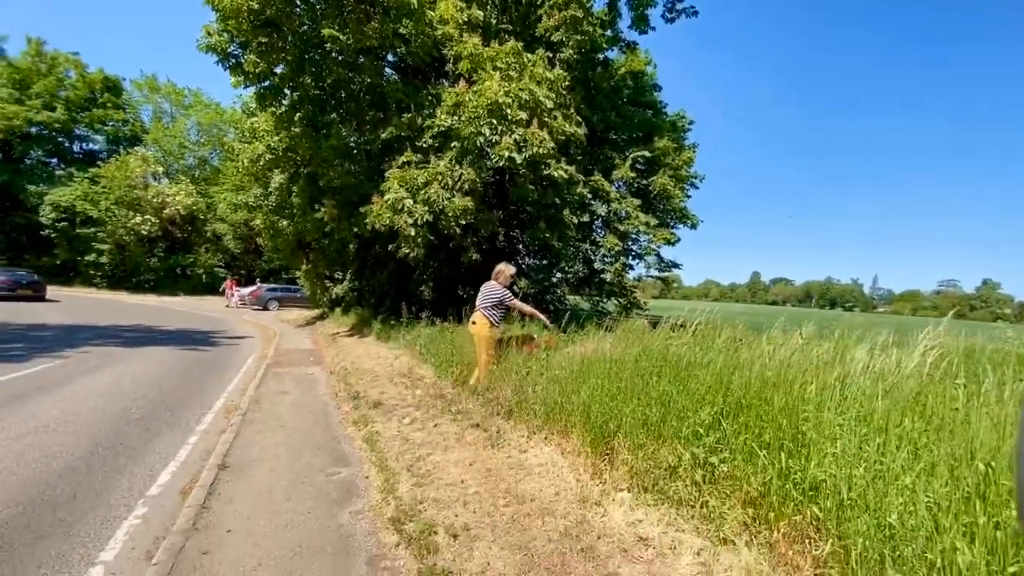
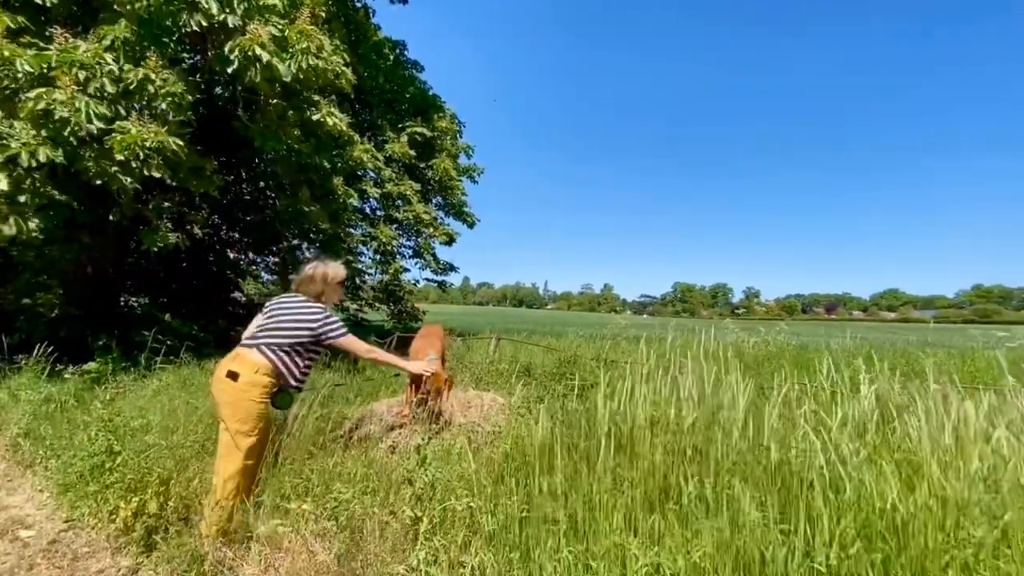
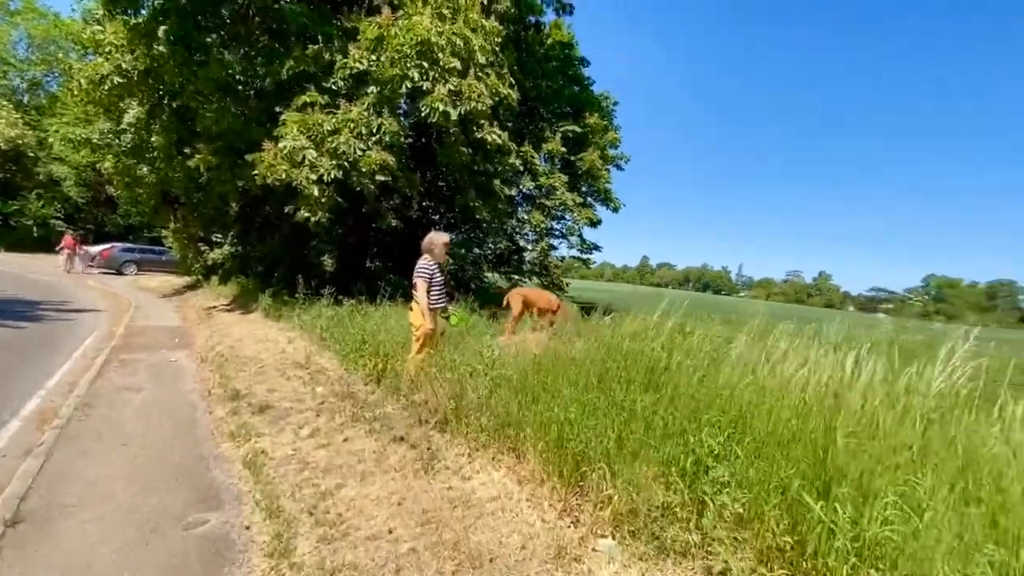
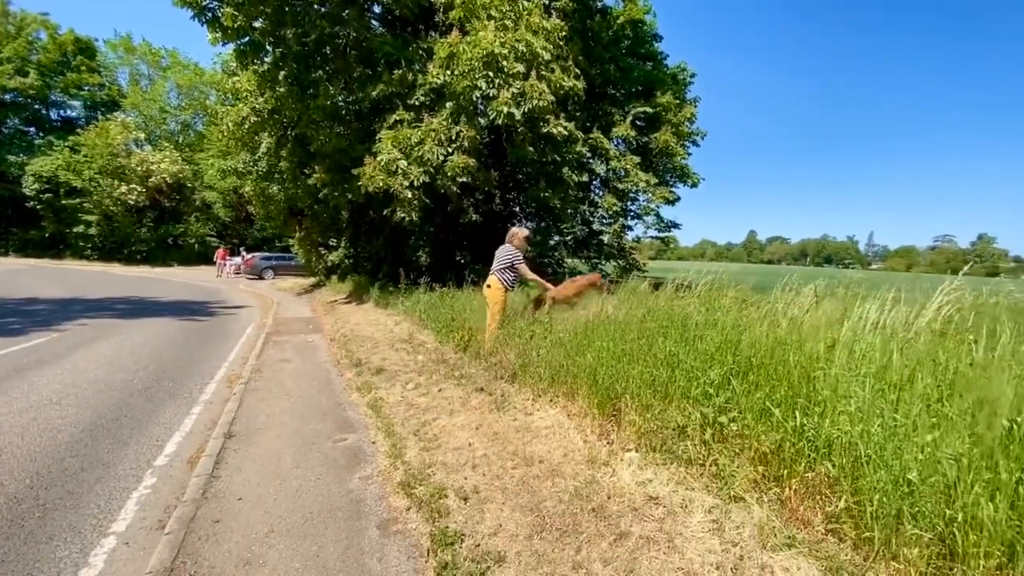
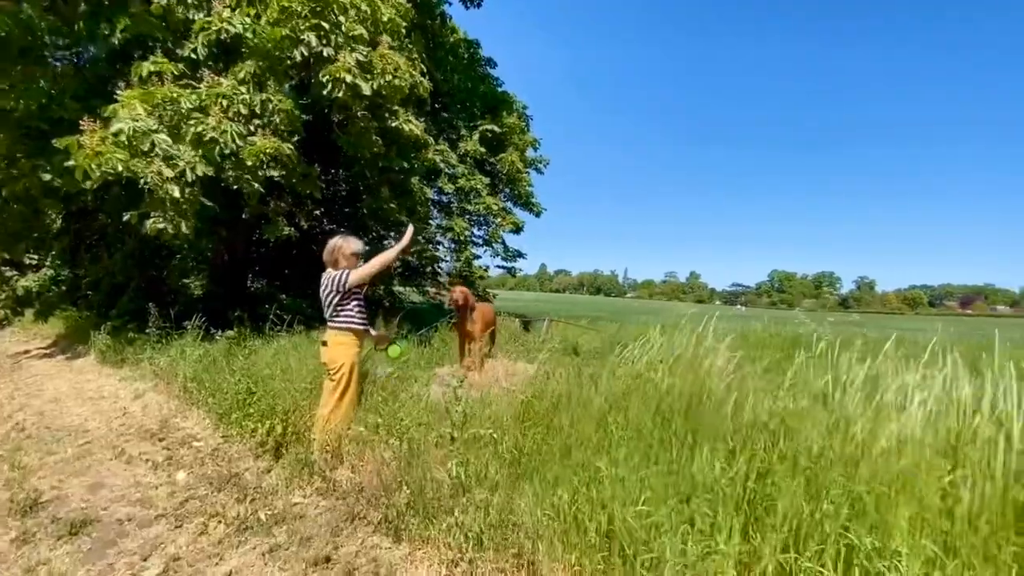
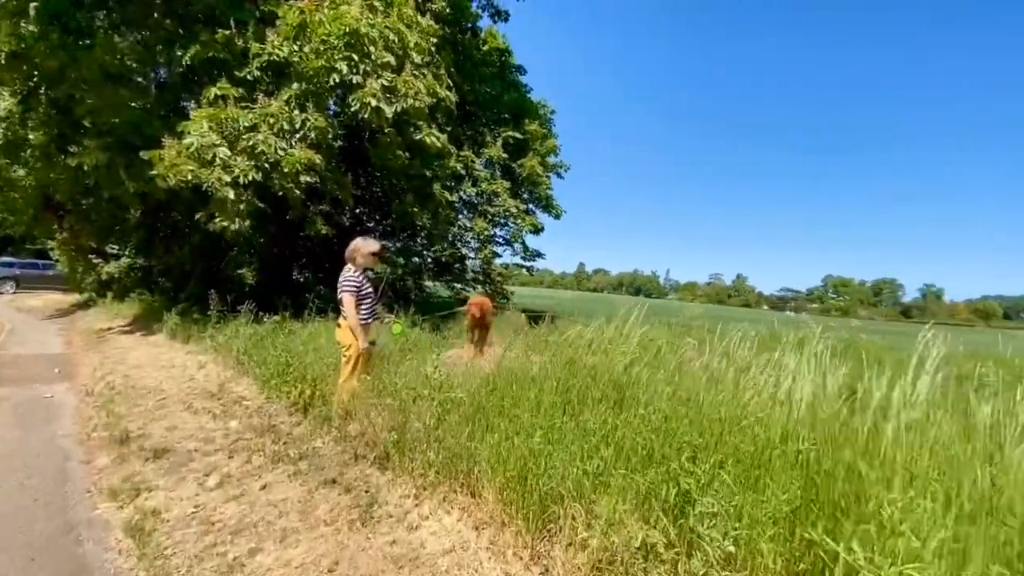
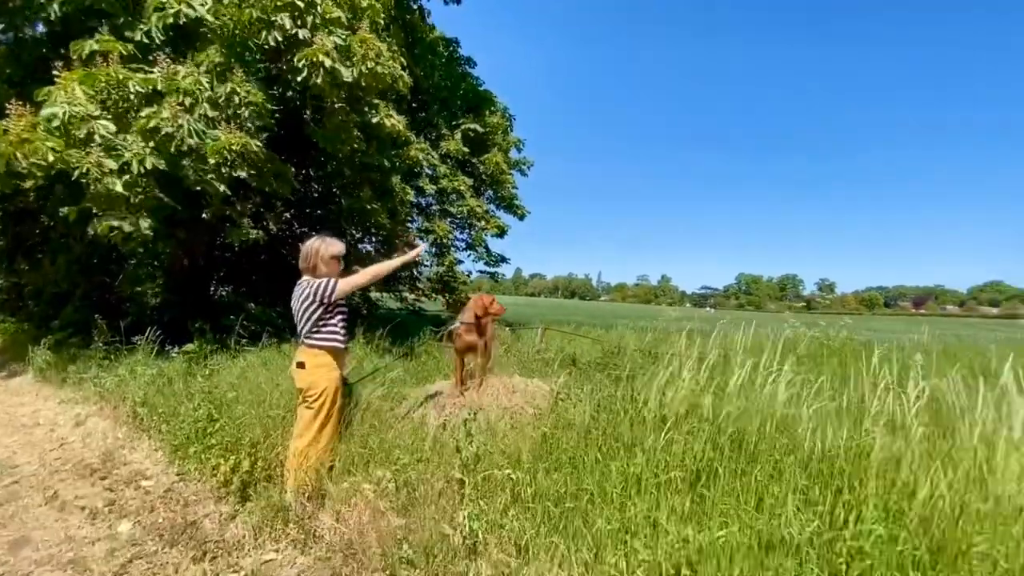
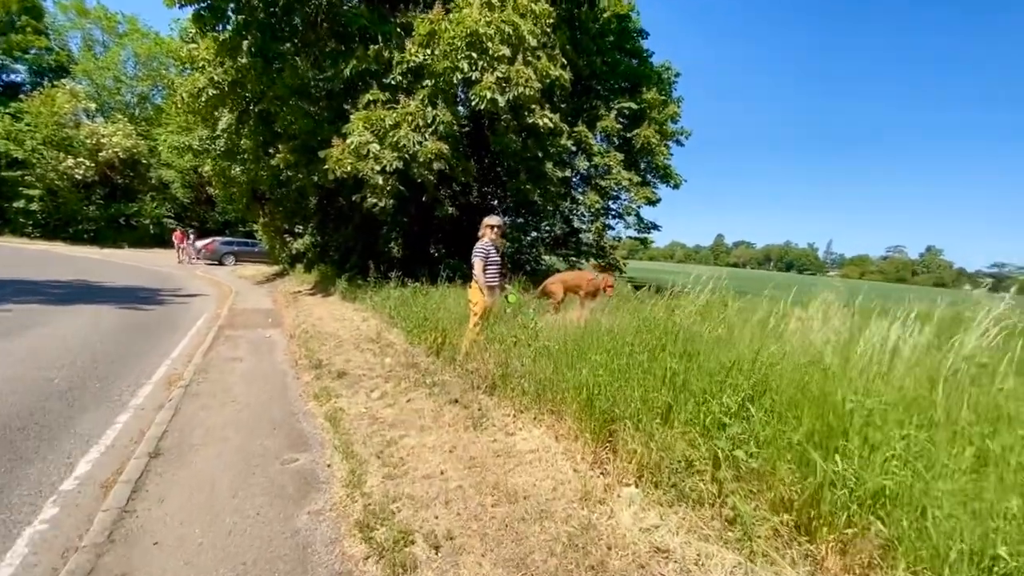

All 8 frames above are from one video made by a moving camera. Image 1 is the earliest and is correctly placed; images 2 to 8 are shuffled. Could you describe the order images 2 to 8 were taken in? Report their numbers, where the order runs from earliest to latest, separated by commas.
4, 8, 3, 6, 5, 7, 2
